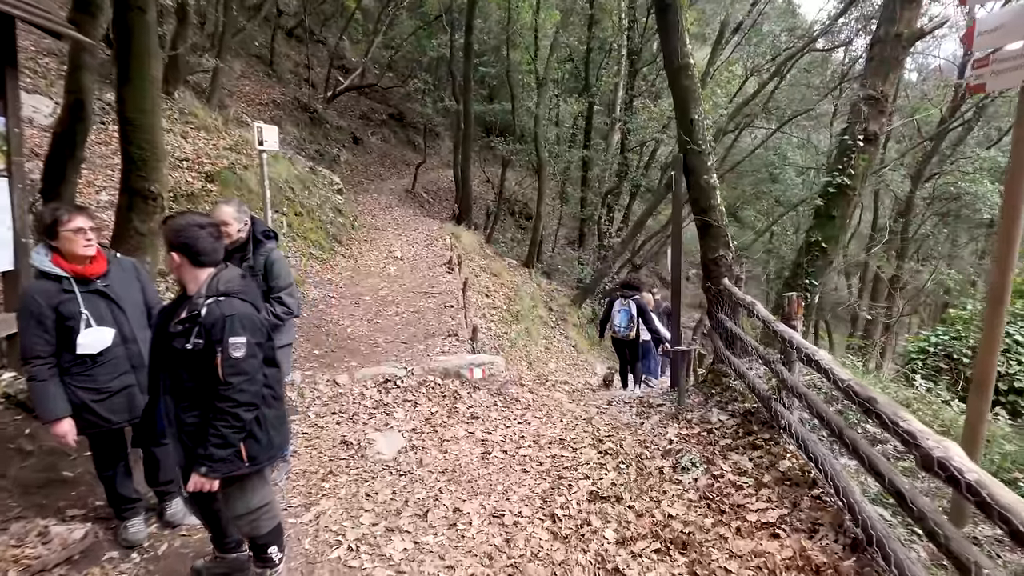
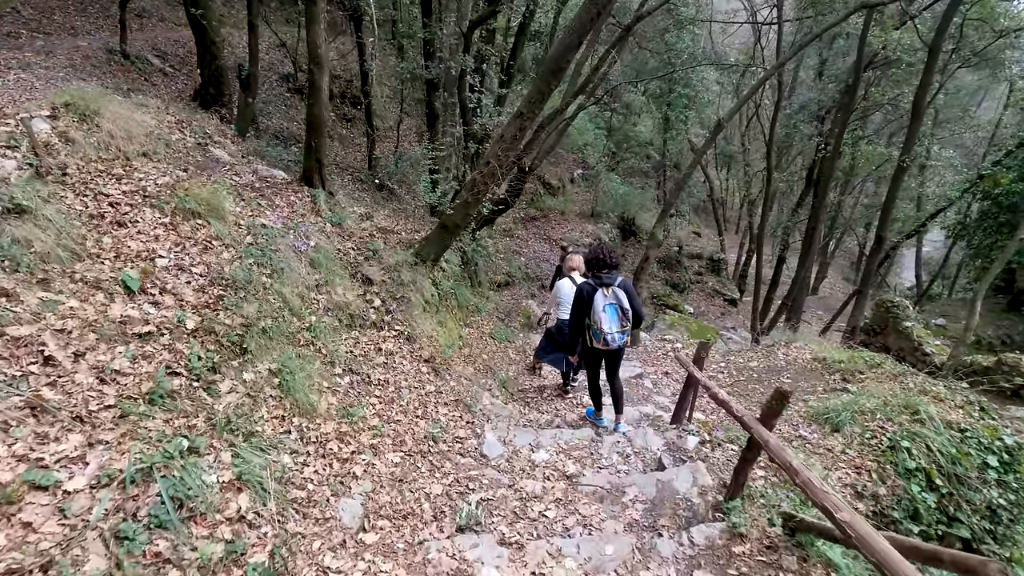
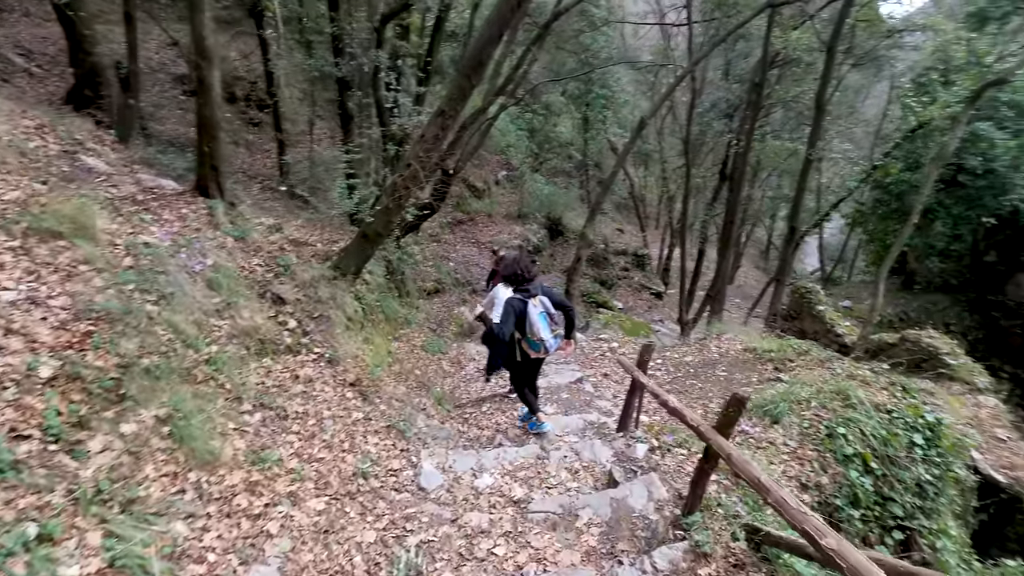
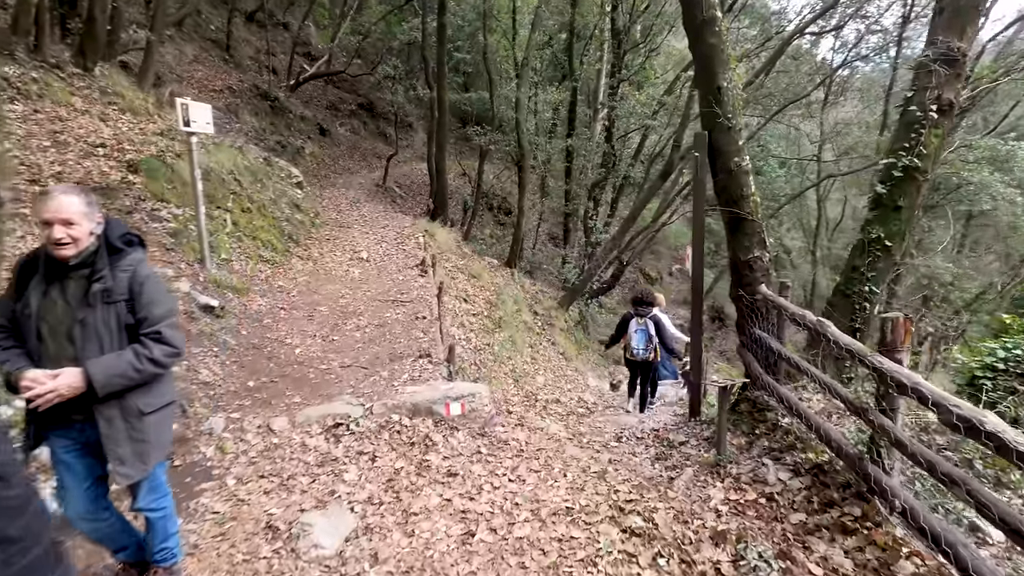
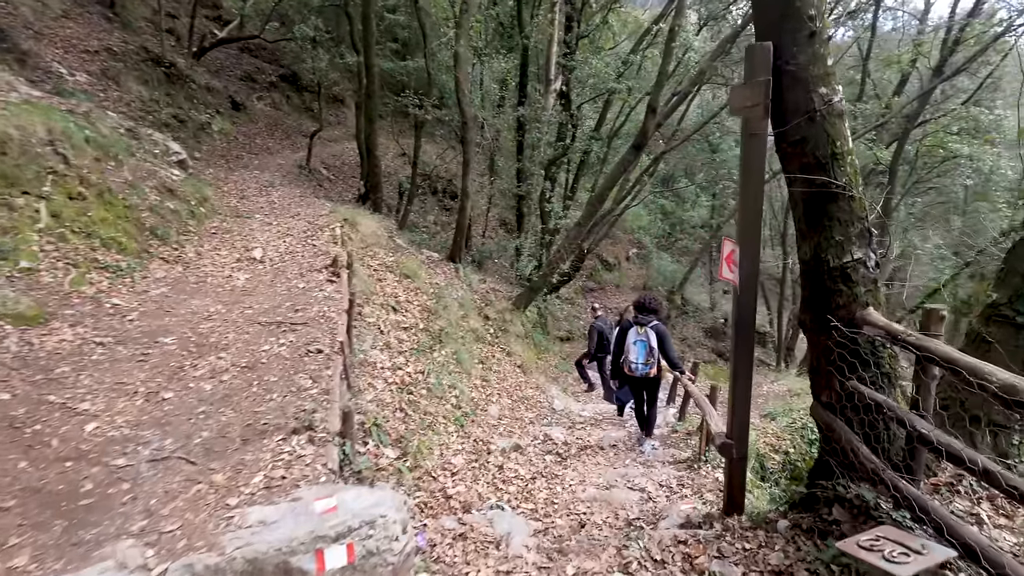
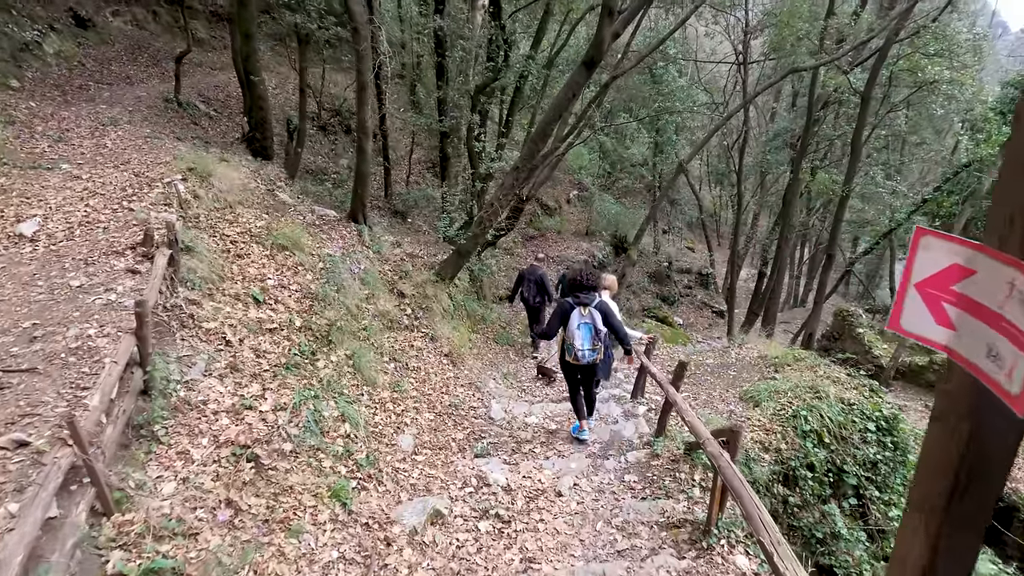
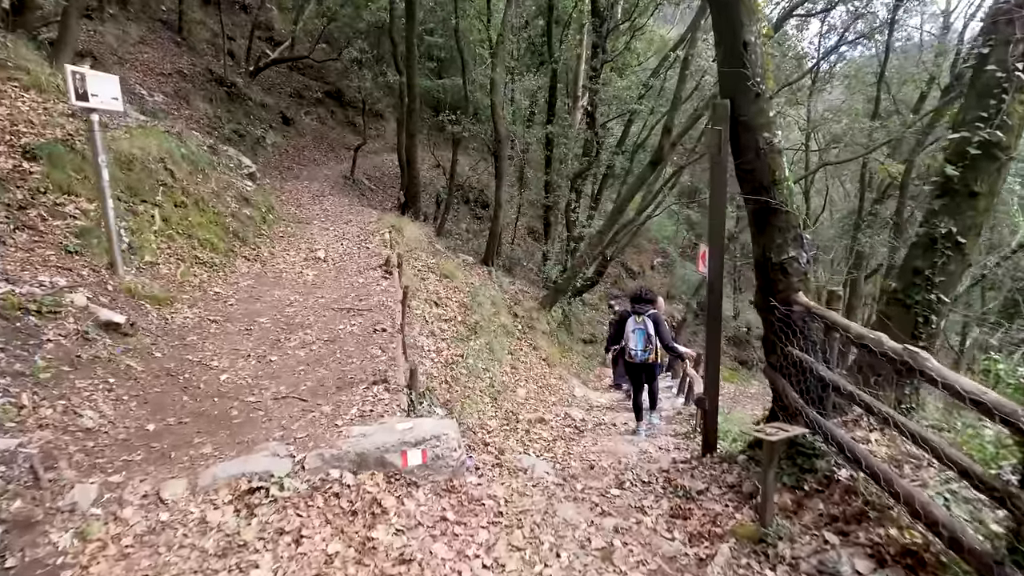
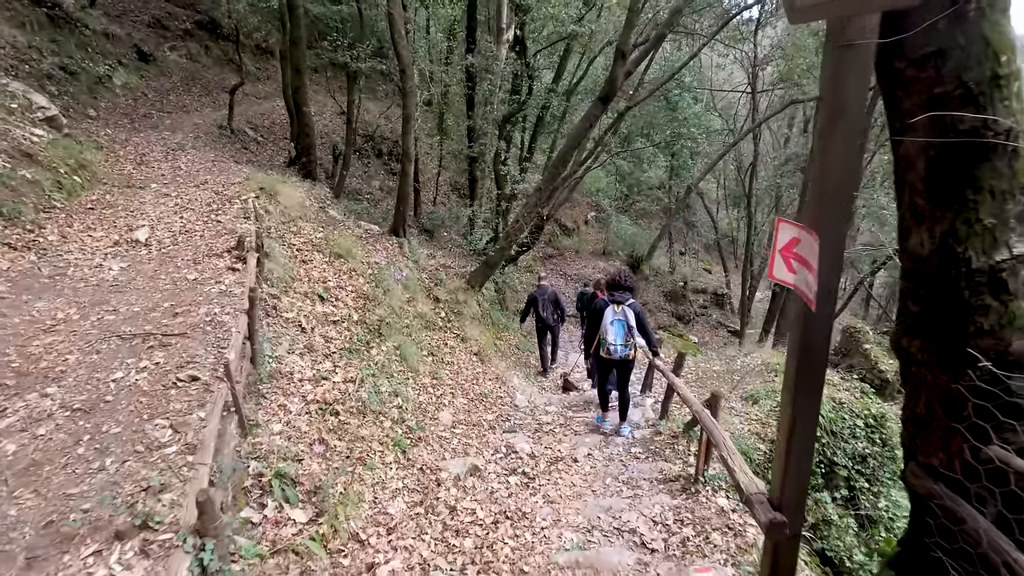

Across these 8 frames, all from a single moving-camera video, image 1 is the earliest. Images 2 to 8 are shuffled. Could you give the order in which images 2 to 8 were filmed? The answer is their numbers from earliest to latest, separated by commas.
4, 7, 5, 8, 6, 2, 3
